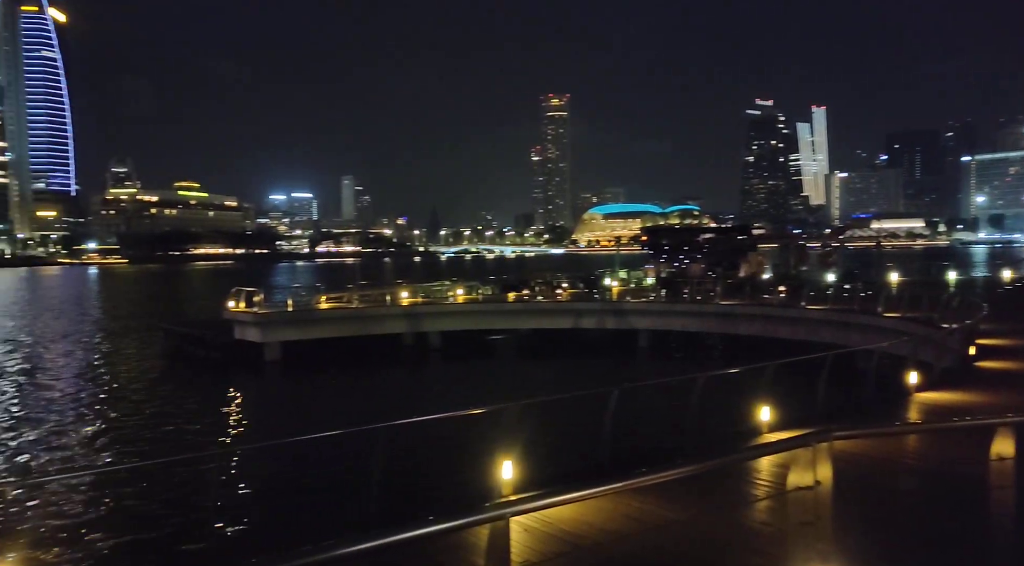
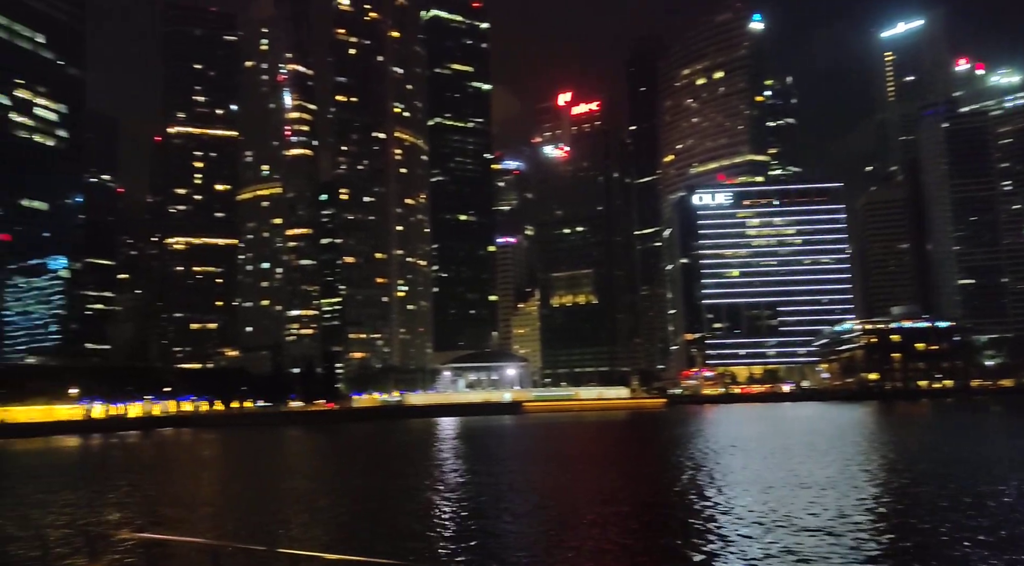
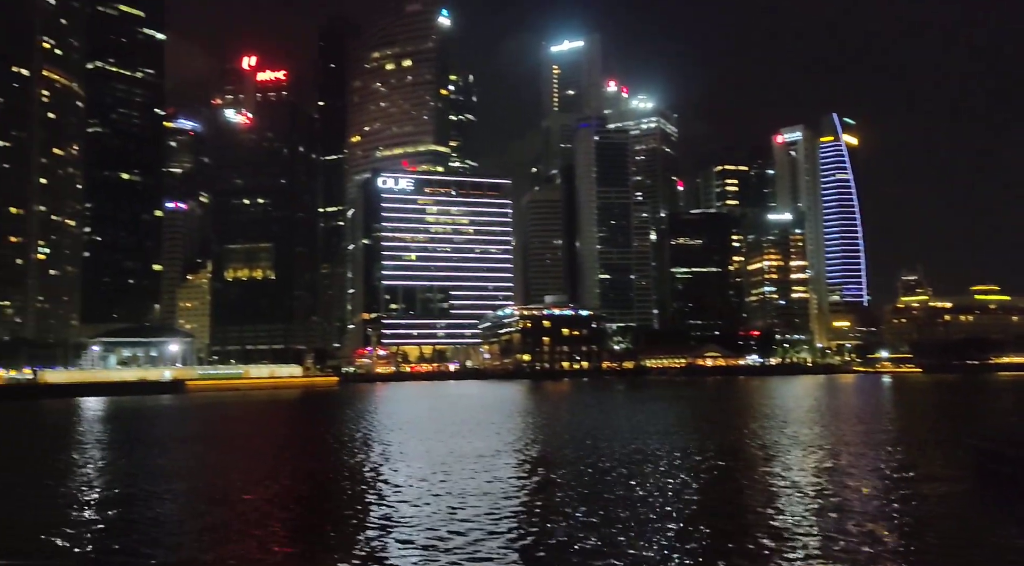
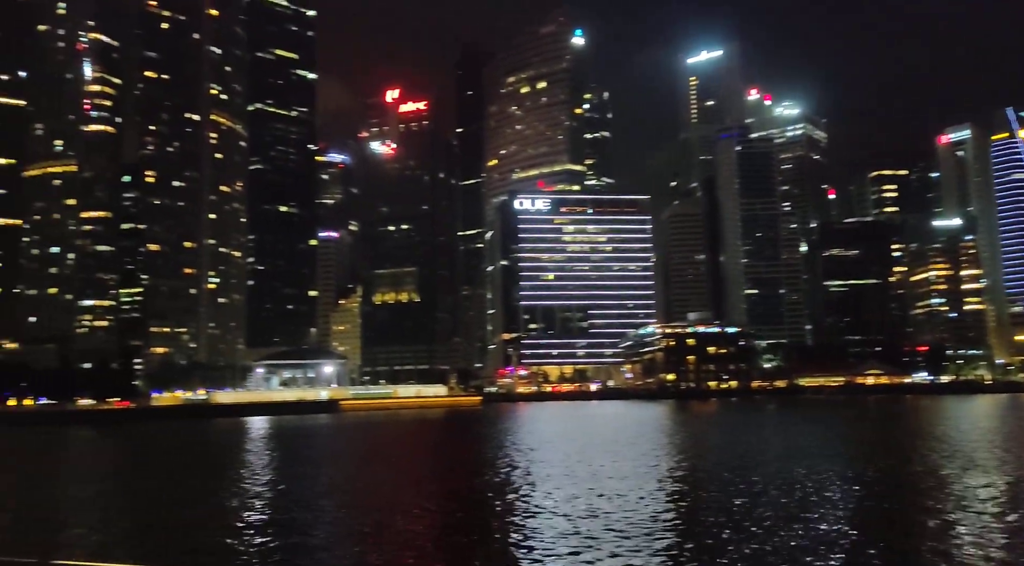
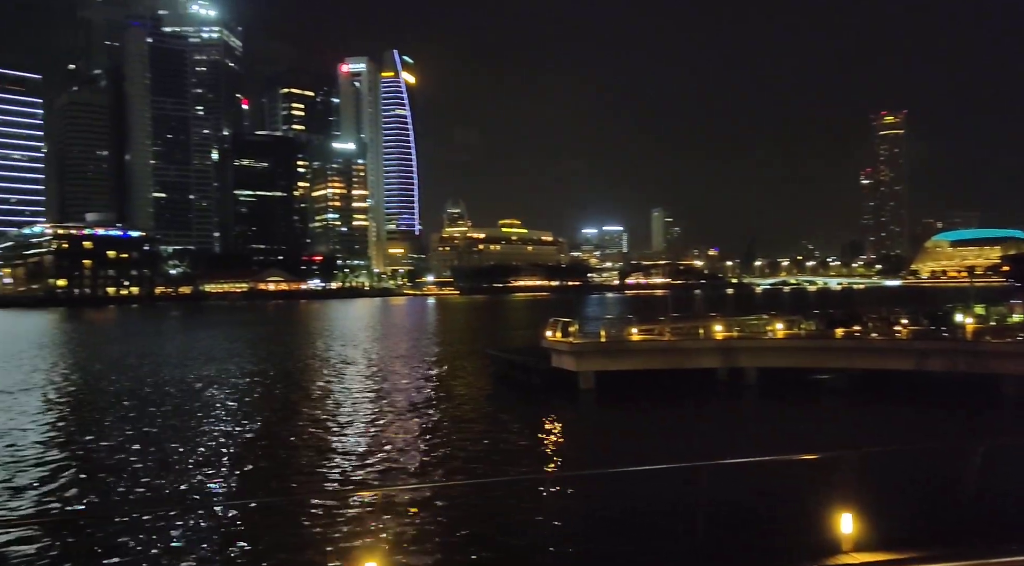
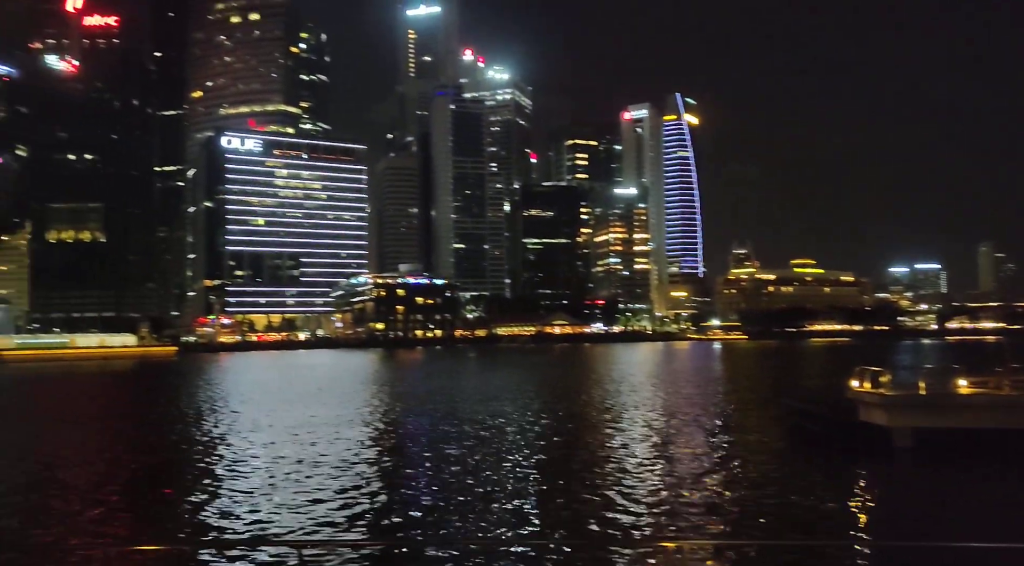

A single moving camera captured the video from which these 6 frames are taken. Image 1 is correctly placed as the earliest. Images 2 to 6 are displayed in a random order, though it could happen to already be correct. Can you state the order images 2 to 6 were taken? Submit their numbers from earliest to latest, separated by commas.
5, 6, 3, 4, 2
